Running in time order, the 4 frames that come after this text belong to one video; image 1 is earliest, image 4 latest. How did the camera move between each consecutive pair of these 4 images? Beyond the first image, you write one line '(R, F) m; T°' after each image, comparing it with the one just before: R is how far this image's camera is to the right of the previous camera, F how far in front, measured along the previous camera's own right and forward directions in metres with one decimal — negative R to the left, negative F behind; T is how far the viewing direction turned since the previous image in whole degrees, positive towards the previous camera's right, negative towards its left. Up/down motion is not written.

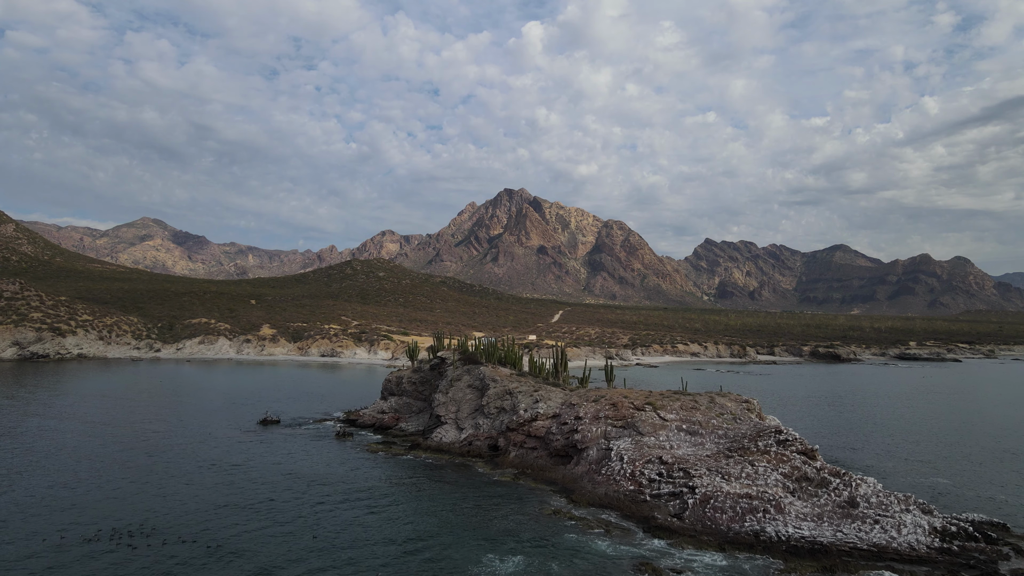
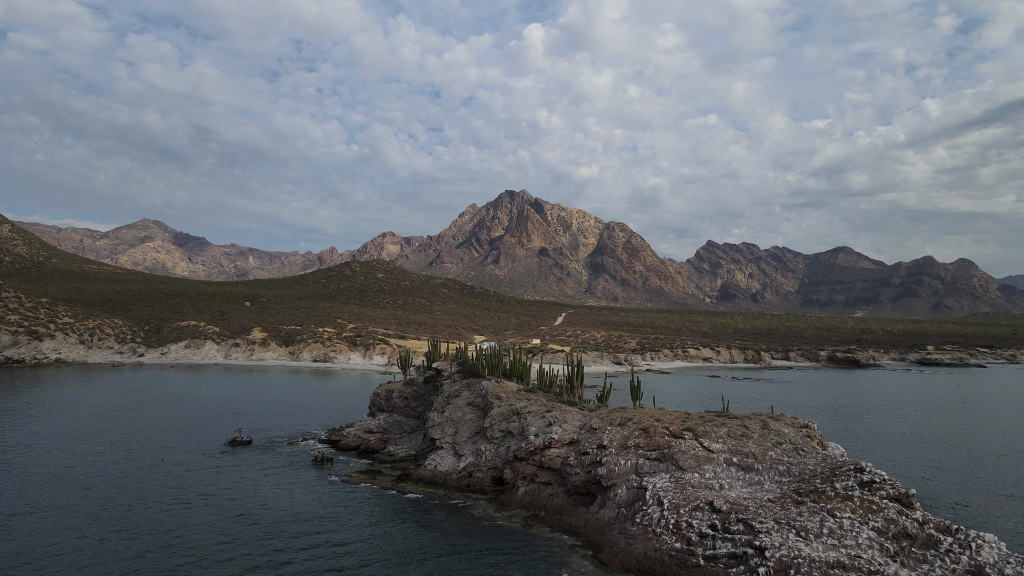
(-0.3, +3.9) m; 0°
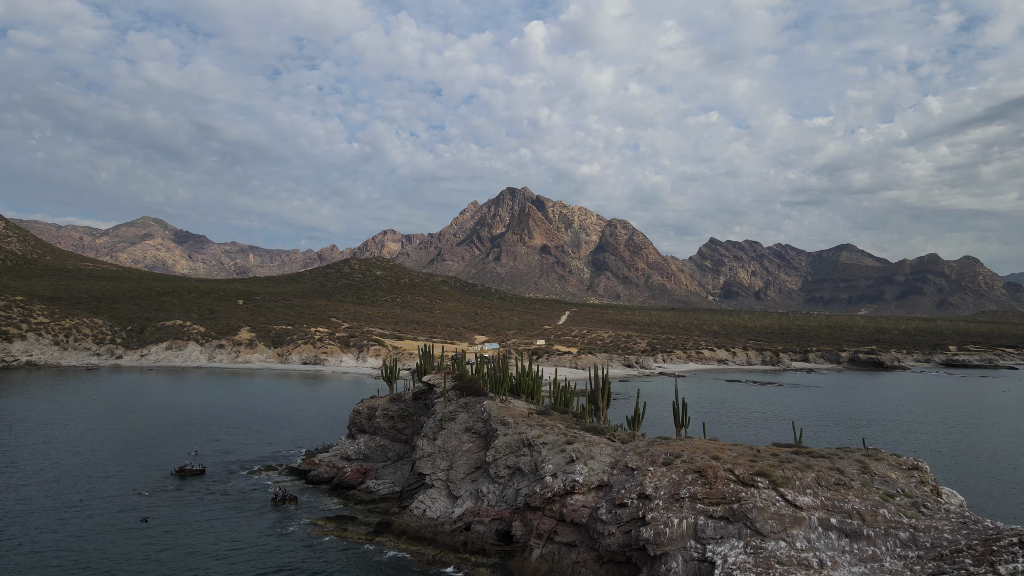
(-0.3, +4.6) m; 0°
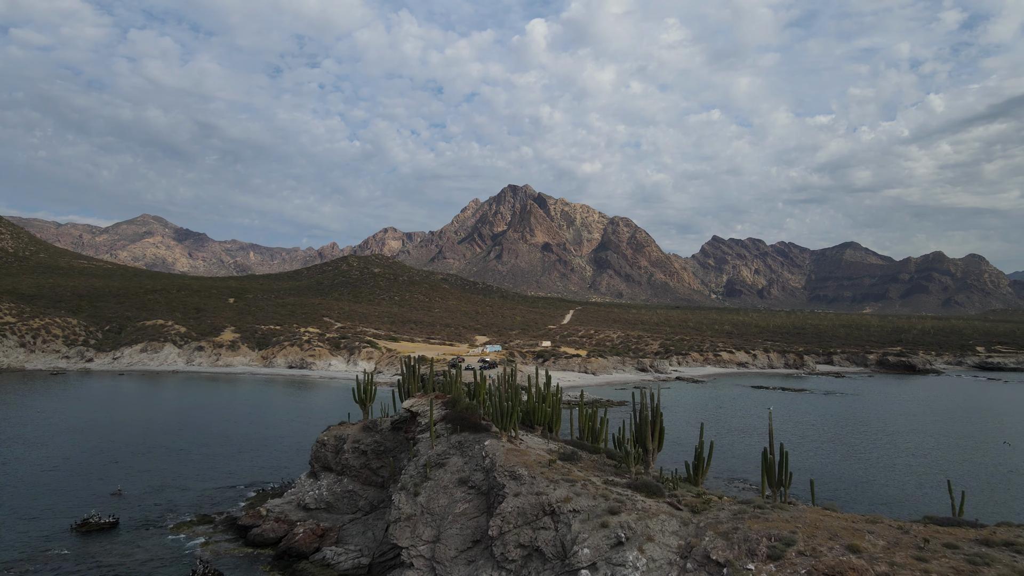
(-0.3, +5.3) m; 0°
